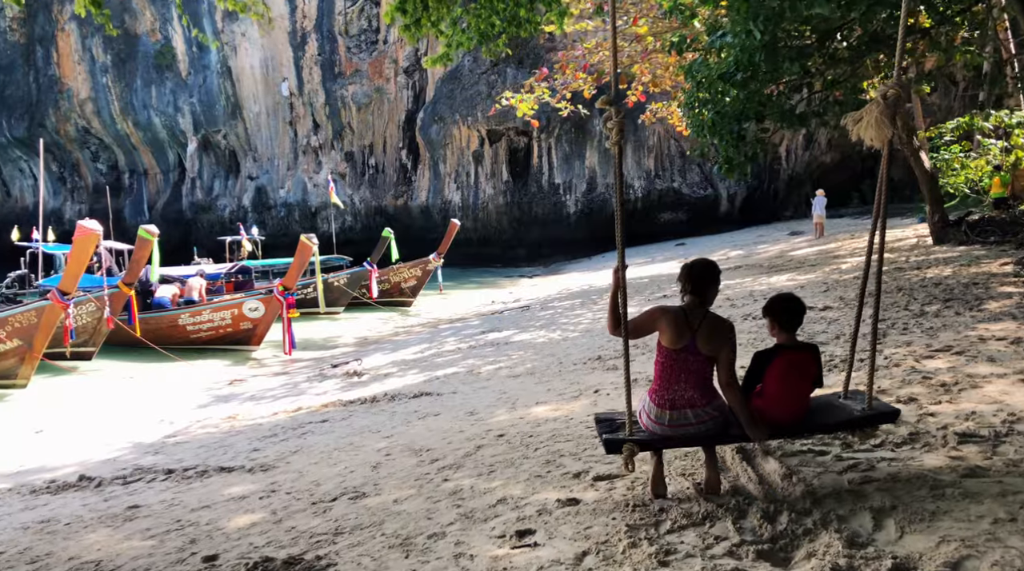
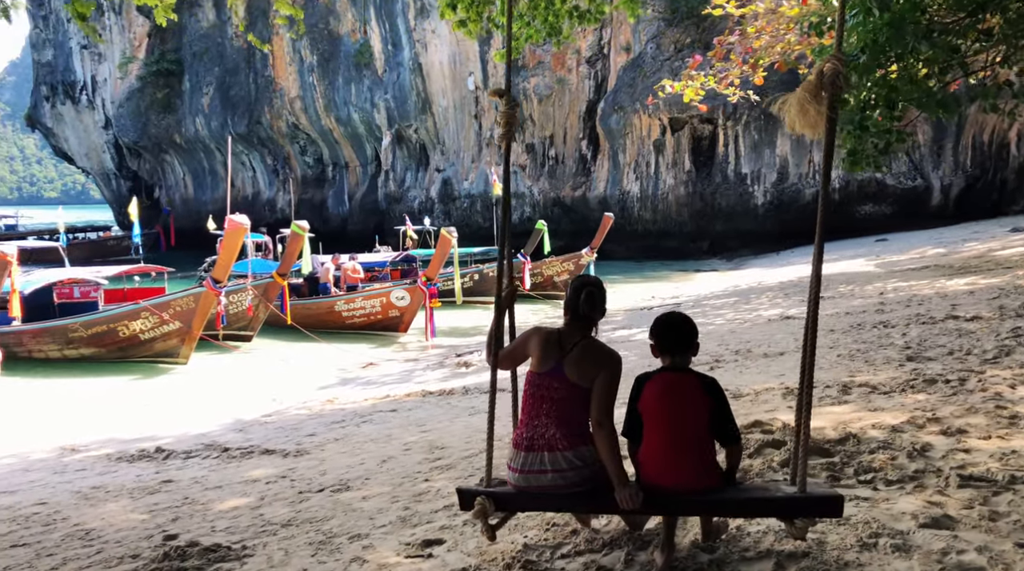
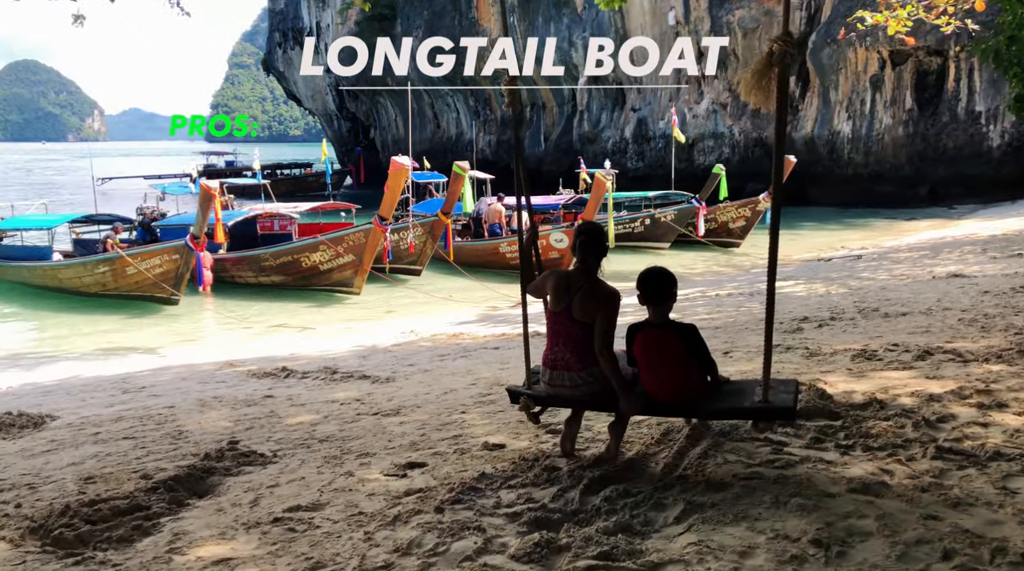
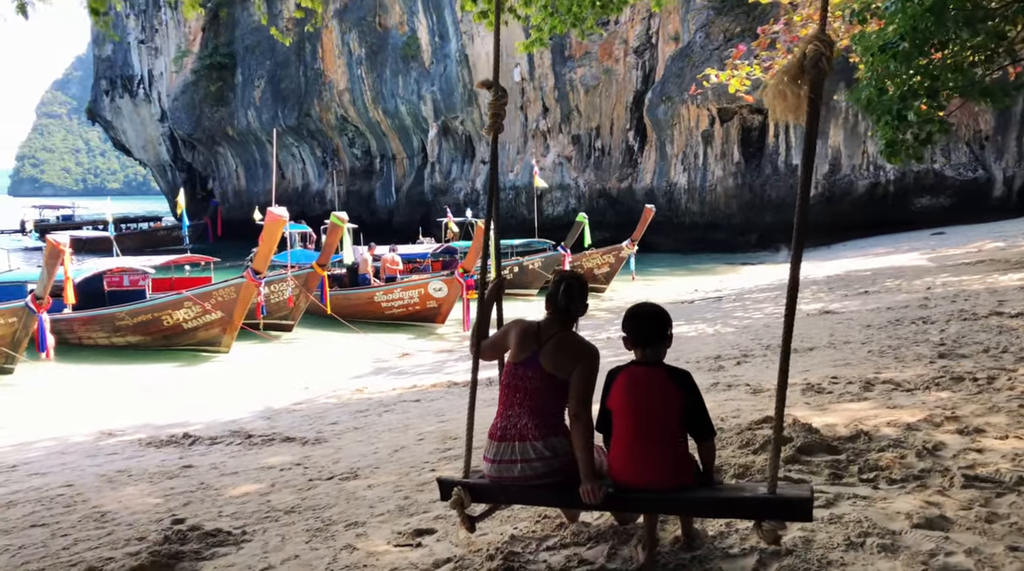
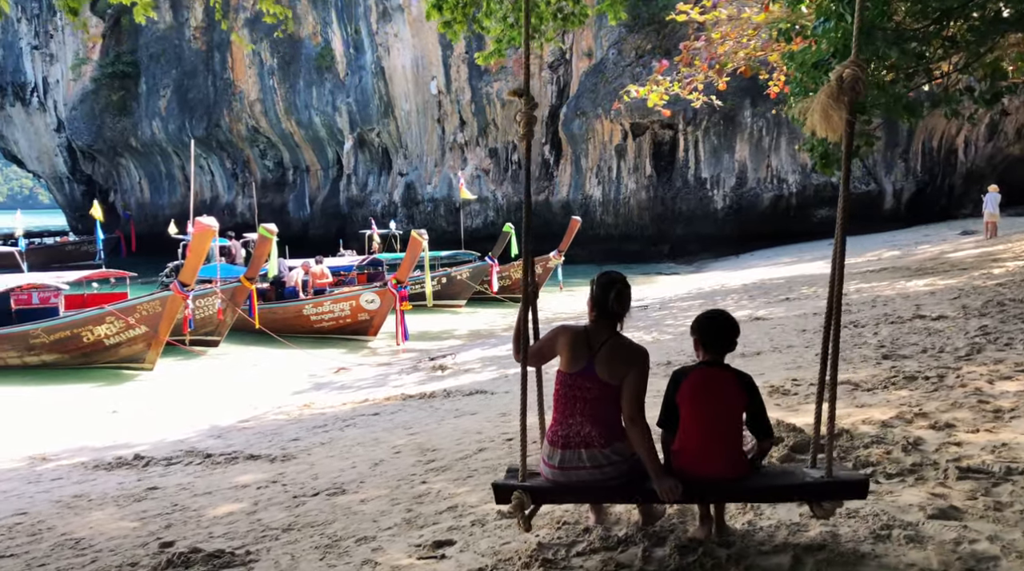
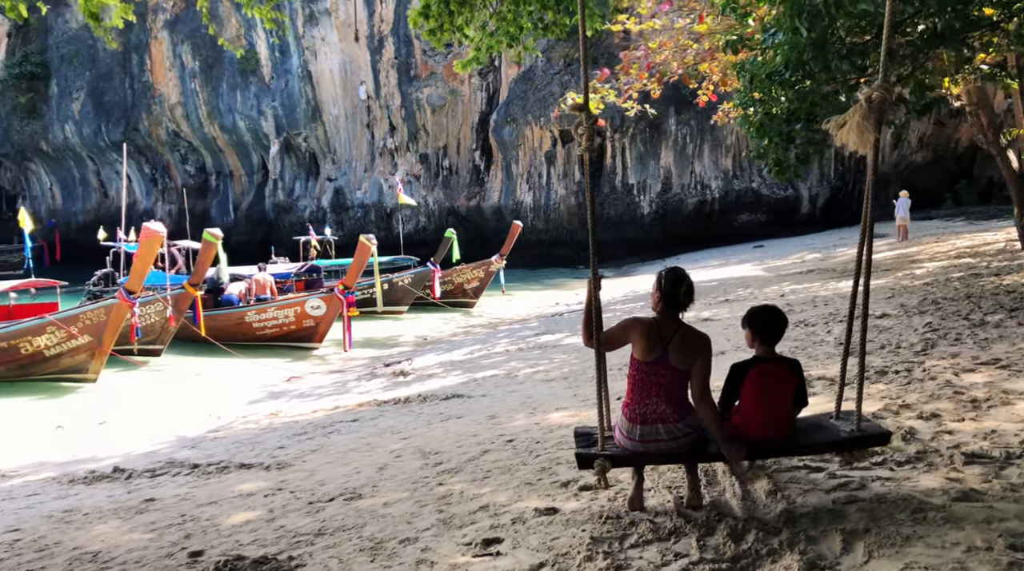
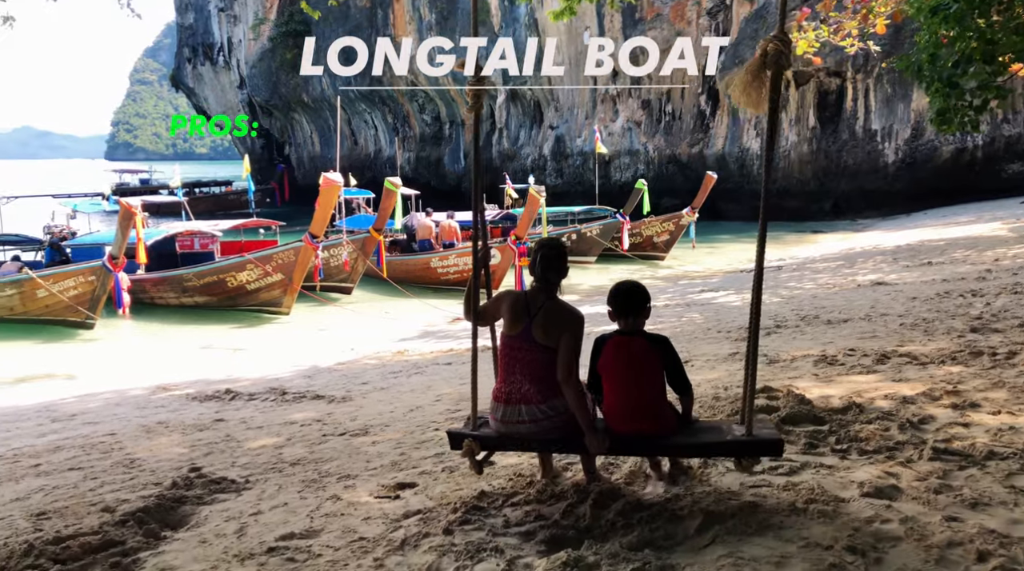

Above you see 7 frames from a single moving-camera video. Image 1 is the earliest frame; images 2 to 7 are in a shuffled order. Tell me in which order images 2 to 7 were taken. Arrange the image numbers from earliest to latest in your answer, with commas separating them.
6, 5, 2, 4, 7, 3
